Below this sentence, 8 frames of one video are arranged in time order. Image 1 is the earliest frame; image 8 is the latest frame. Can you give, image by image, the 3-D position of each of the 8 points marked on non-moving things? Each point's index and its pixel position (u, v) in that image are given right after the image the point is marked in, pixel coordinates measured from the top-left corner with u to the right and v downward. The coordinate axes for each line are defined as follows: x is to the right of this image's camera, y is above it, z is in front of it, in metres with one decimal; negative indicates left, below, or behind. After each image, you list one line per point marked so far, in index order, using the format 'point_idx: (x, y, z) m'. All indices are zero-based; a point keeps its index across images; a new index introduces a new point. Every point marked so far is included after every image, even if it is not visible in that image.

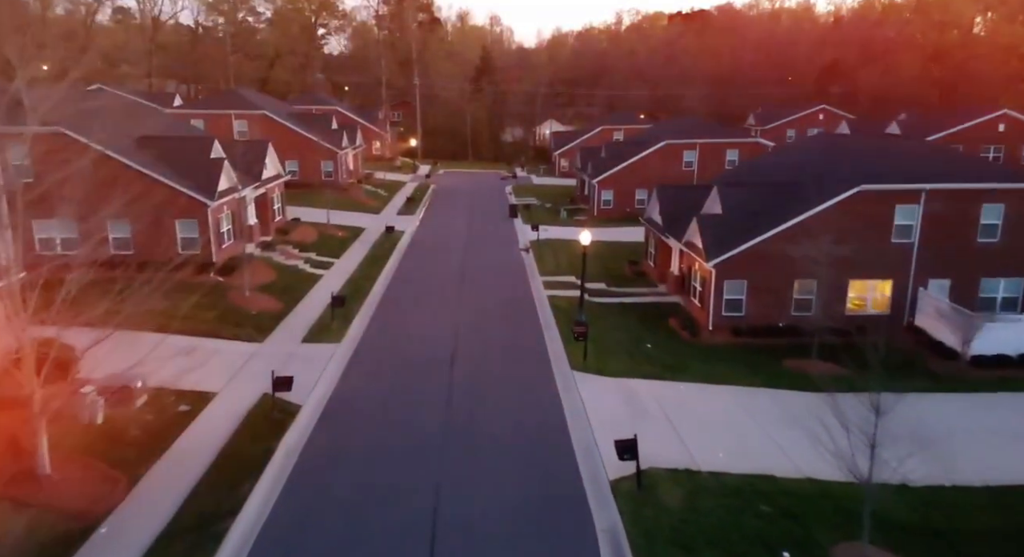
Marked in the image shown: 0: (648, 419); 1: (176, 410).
0: (+2.9, -3.0, +15.6) m
1: (-7.0, -2.7, +15.3) m
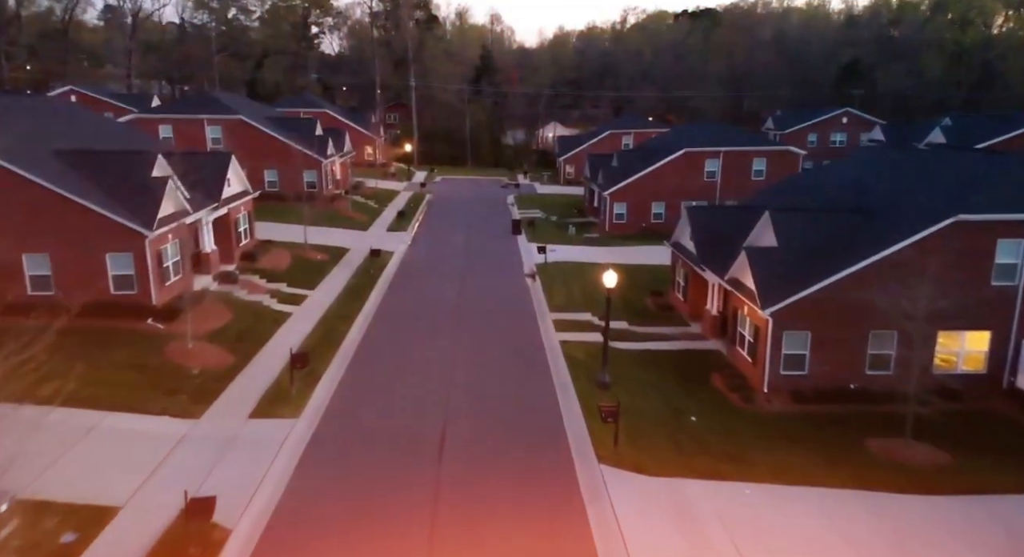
0: (+3.0, -4.2, +11.2) m
1: (-6.8, -3.9, +10.9) m
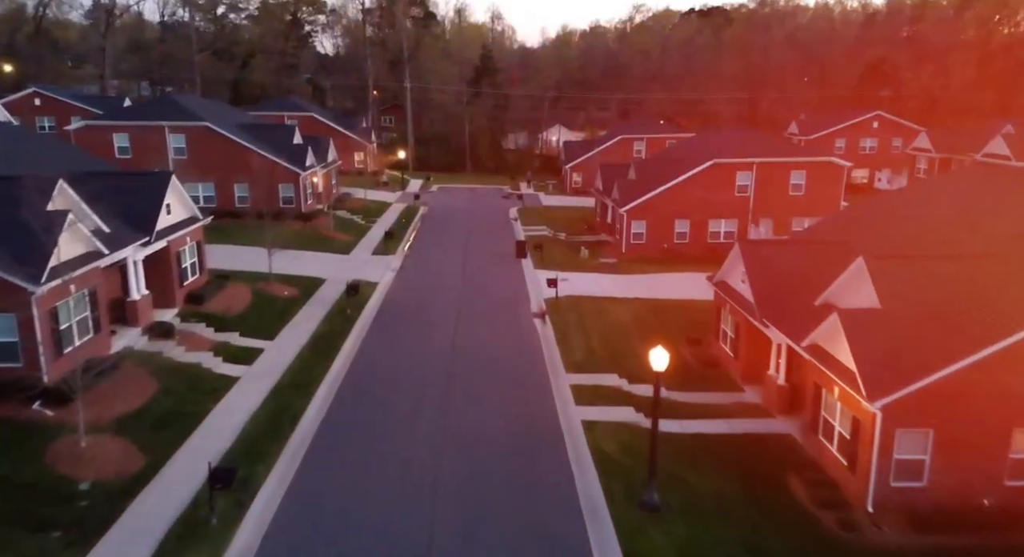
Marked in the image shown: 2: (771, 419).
0: (+3.2, -5.5, +6.4) m
1: (-6.6, -5.3, +6.1) m
2: (+5.9, -3.2, +16.6) m
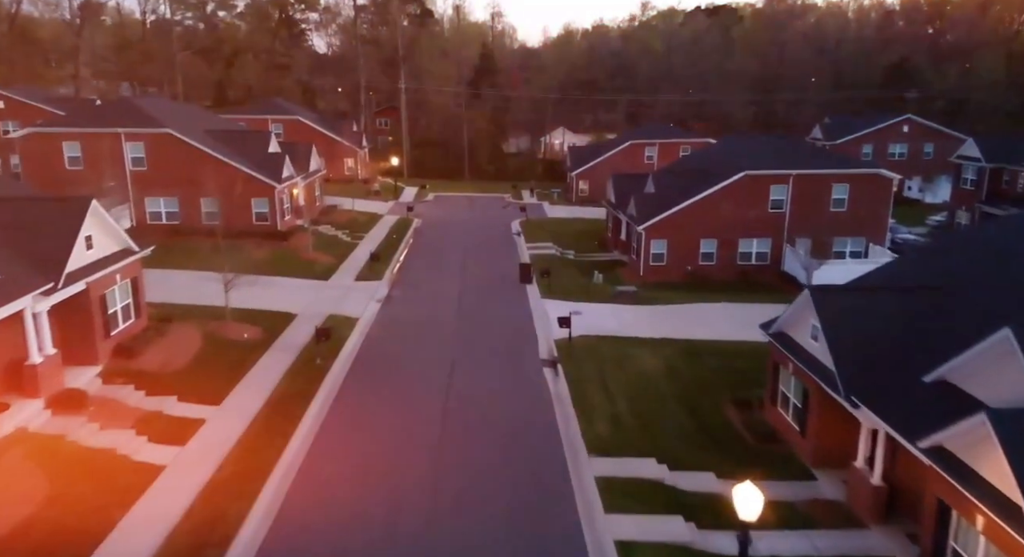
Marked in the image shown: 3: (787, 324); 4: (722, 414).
0: (+3.4, -6.6, +2.3) m
1: (-6.5, -6.4, +2.0) m
2: (+6.0, -4.3, +12.5) m
3: (+6.0, -1.0, +16.1) m
4: (+4.9, -3.2, +17.2) m
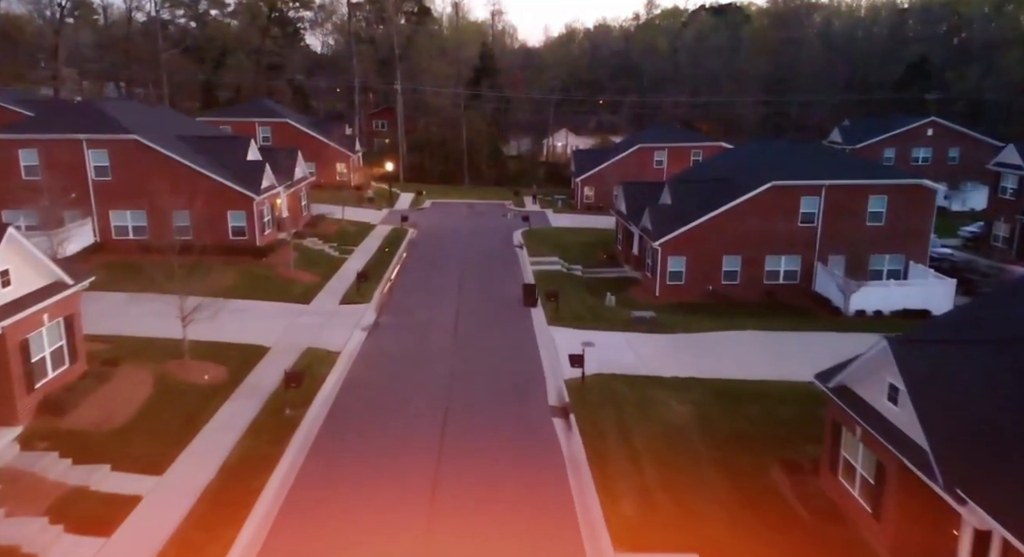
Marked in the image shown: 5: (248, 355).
0: (+3.5, -7.4, -0.6) m
1: (-6.4, -7.2, -0.9) m
2: (+6.1, -5.1, +9.6) m
3: (+6.2, -1.8, +13.3) m
4: (+5.0, -4.0, +14.4) m
5: (-7.0, -2.0, +19.5) m
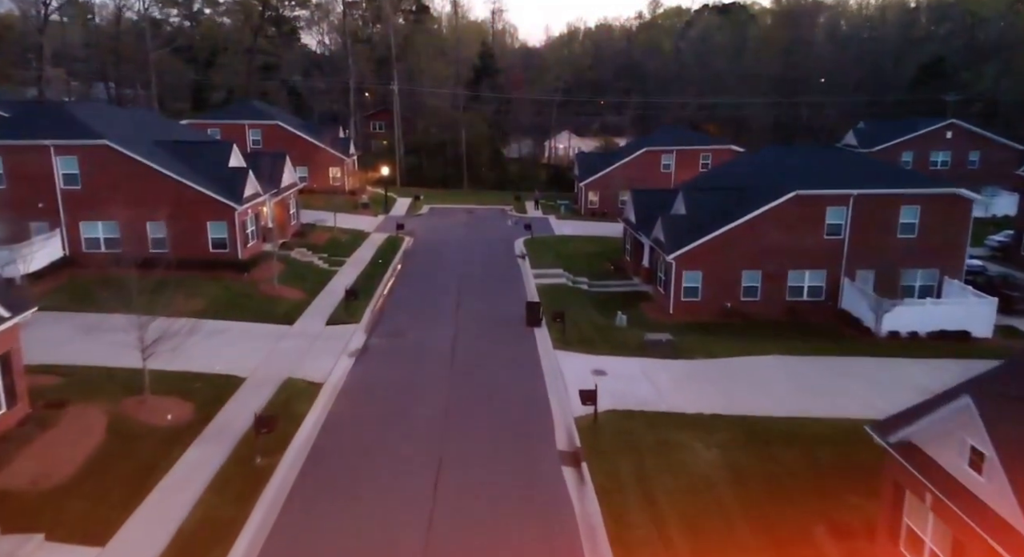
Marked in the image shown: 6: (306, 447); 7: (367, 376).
0: (+3.5, -8.0, -2.7) m
1: (-6.3, -7.7, -3.0) m
2: (+6.2, -5.7, +7.5) m
3: (+6.2, -2.4, +11.2) m
4: (+5.1, -4.6, +12.3) m
5: (-6.9, -2.6, +17.4) m
6: (-4.3, -3.5, +15.3) m
7: (-3.8, -2.5, +19.3) m
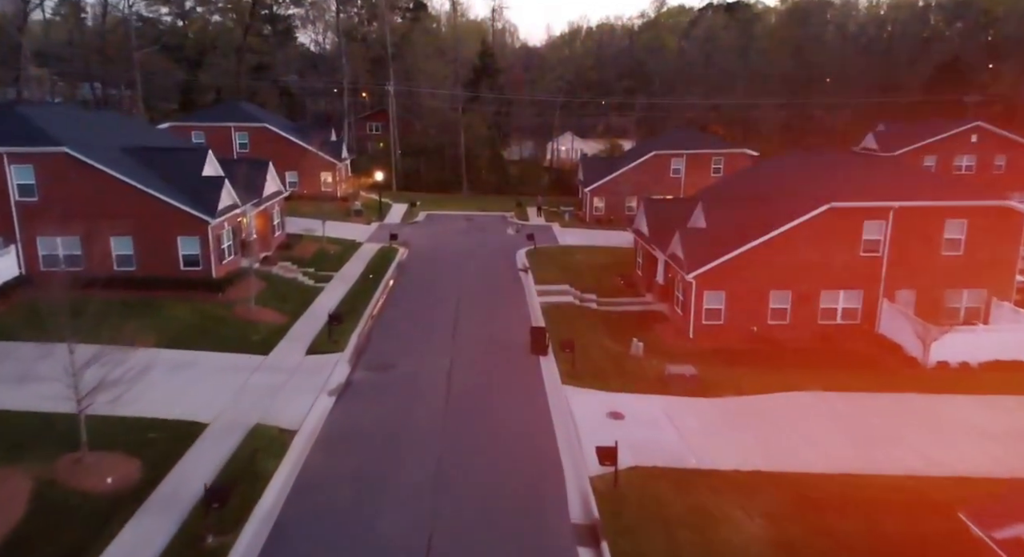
0: (+3.6, -8.7, -5.2) m
1: (-6.2, -8.4, -5.5) m
2: (+6.3, -6.3, +5.1) m
3: (+6.3, -3.0, +8.7) m
4: (+5.2, -5.2, +9.8) m
5: (-6.9, -3.3, +14.9) m
6: (-4.2, -4.2, +12.8) m
7: (-3.7, -3.2, +16.8) m
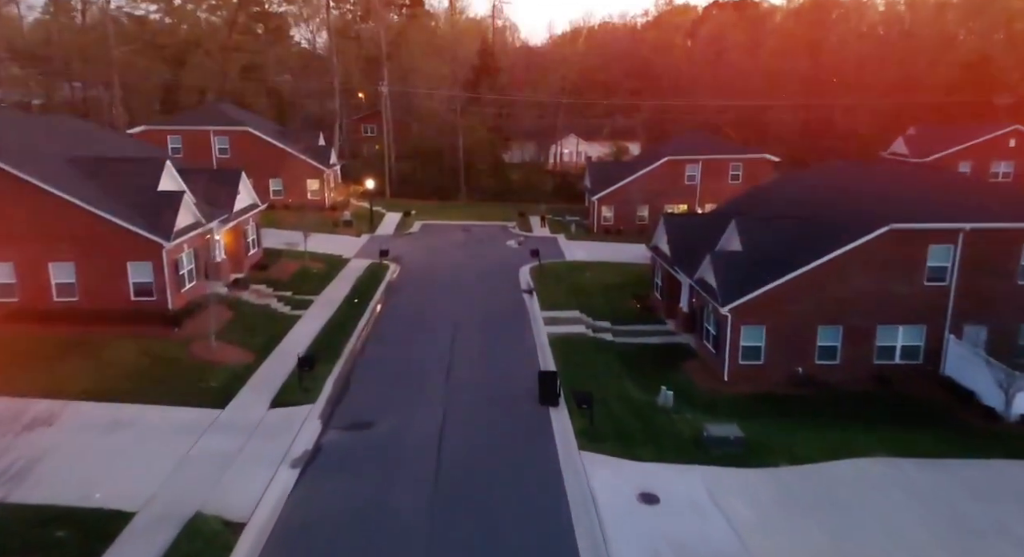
0: (+3.7, -9.5, -8.5) m
1: (-6.1, -9.3, -8.8) m
2: (+6.4, -7.2, +1.7) m
3: (+6.4, -3.9, +5.4) m
4: (+5.3, -6.1, +6.5) m
5: (-6.7, -4.2, +11.6) m
6: (-4.1, -5.1, +9.5) m
7: (-3.6, -4.1, +13.4) m
